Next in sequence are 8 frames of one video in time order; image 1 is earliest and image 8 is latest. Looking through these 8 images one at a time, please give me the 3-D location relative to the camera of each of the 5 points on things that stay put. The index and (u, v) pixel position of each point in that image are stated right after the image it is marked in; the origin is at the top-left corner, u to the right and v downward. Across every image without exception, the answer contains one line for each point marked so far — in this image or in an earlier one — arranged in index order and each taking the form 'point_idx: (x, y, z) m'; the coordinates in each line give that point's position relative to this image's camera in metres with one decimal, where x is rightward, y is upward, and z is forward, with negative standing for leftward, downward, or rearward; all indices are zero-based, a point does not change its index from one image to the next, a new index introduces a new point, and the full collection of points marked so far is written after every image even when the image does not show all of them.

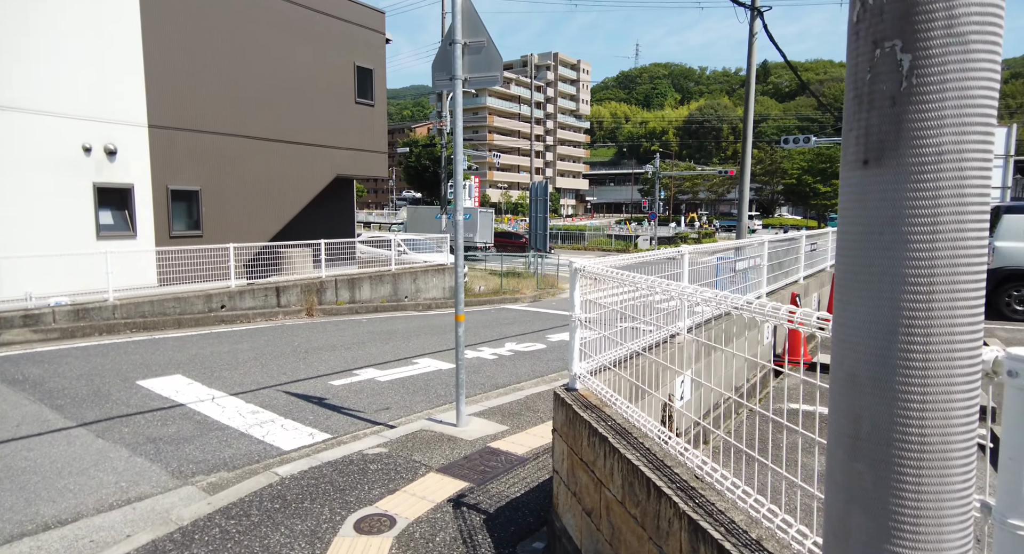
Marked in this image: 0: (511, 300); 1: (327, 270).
0: (-0.1, -0.7, +19.5) m
1: (-3.9, +0.2, +13.5) m
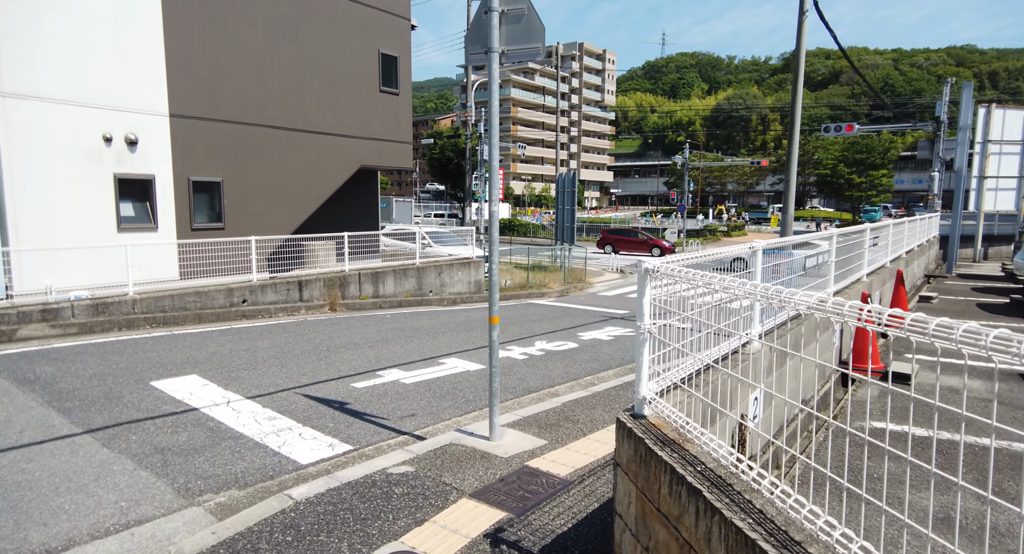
0: (+0.7, -0.5, +19.0) m
1: (-3.3, +0.3, +13.1) m
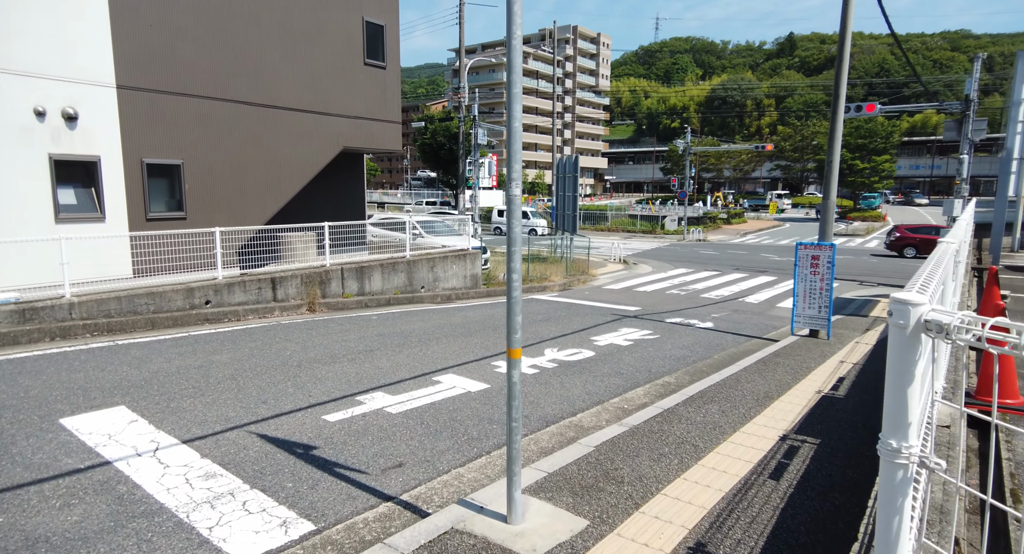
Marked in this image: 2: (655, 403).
0: (+0.7, -0.3, +17.5) m
1: (-3.3, +0.4, +11.6) m
2: (+1.4, -1.3, +6.5) m
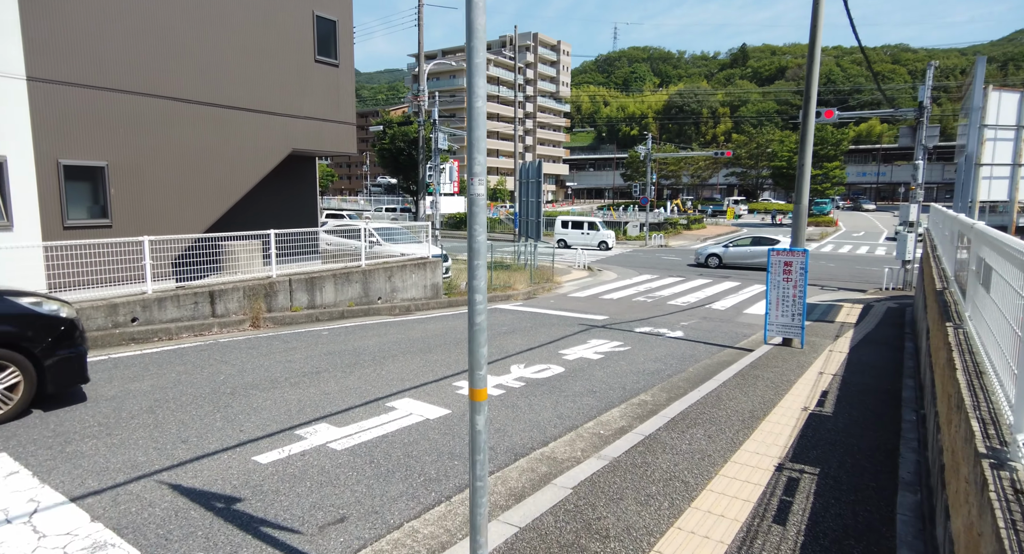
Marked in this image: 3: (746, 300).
0: (-0.3, -0.5, +16.9) m
1: (-3.9, +0.2, +10.7) m
2: (+1.1, -1.4, +5.9) m
3: (+7.0, -0.7, +19.2) m
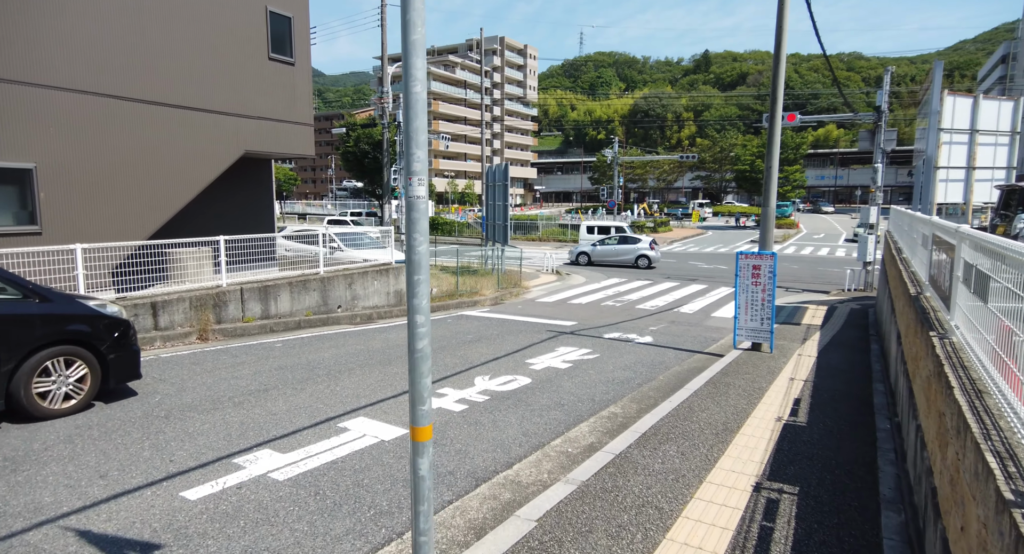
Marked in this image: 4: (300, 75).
0: (-1.1, -0.7, +16.4) m
1: (-4.5, 0.0, +10.2) m
2: (+0.8, -1.5, +5.6) m
3: (+6.0, -0.8, +19.1) m
4: (-4.2, +4.0, +12.9) m
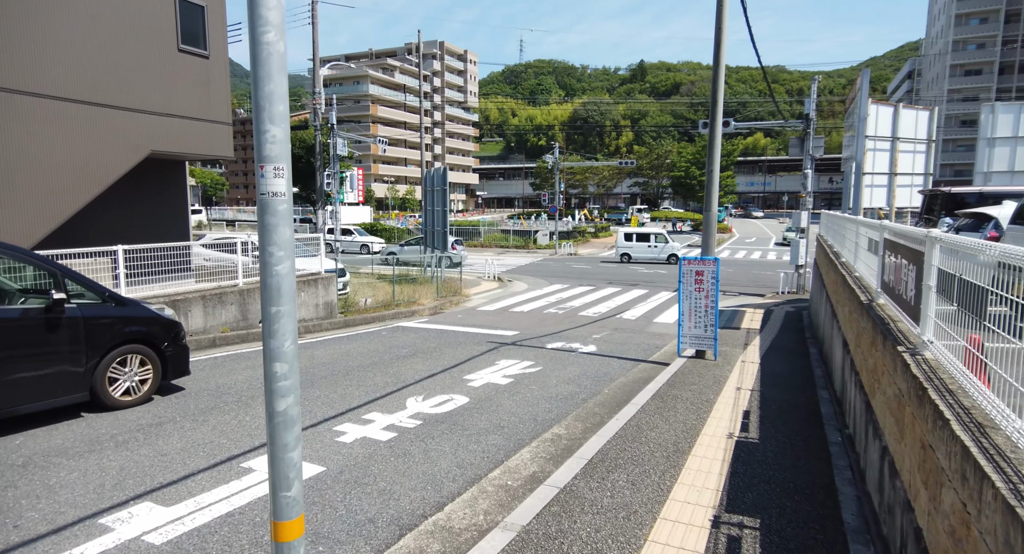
0: (-2.6, -0.9, +15.7) m
1: (-5.4, -0.2, +9.1) m
2: (+0.3, -1.6, +5.0) m
3: (+4.2, -0.9, +19.0) m
4: (-5.5, +3.8, +11.9) m
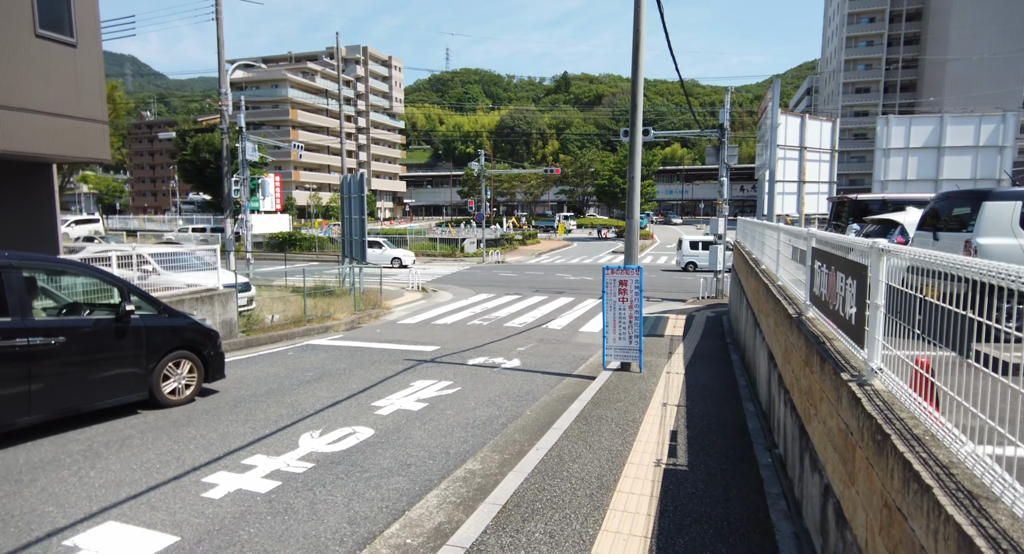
0: (-4.4, -1.2, +14.6) m
1: (-6.5, -0.4, +7.8) m
2: (-0.4, -1.7, +4.3) m
3: (+2.0, -1.2, +18.6) m
4: (-6.9, +3.5, +10.6) m
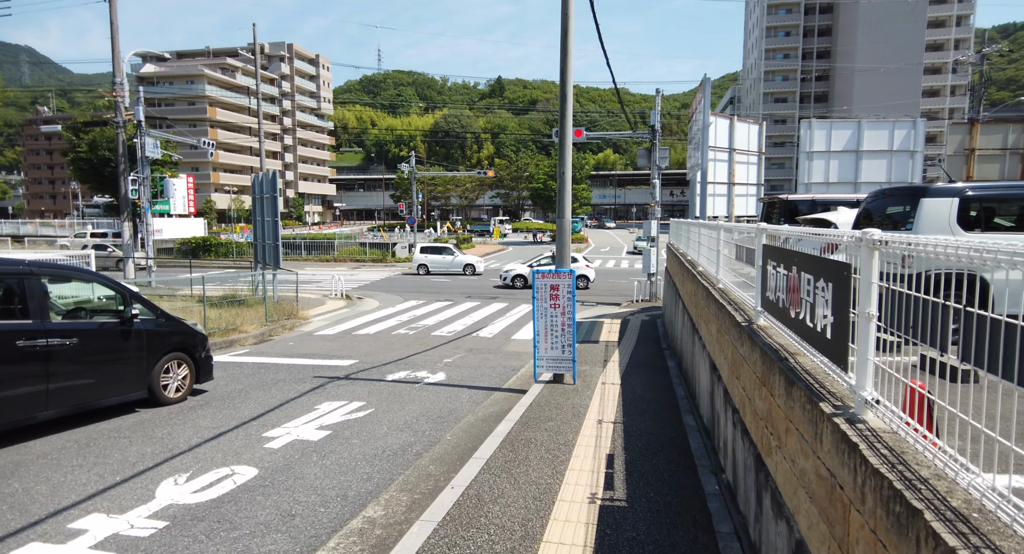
0: (-5.9, -1.4, +13.1) m
1: (-7.3, -0.6, +6.2) m
2: (-0.9, -1.7, +3.2) m
3: (+0.1, -1.3, +17.8) m
4: (-8.1, +3.3, +9.0) m
